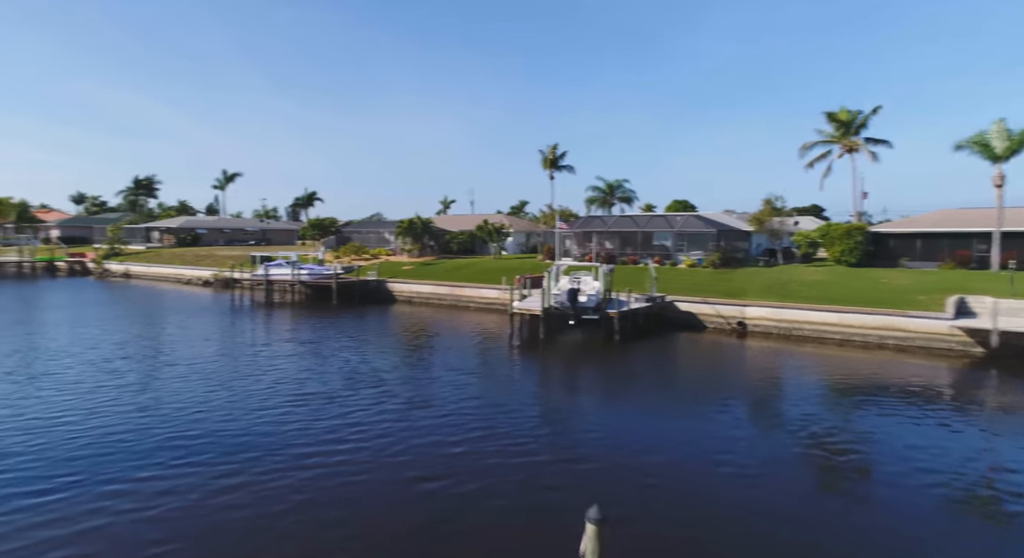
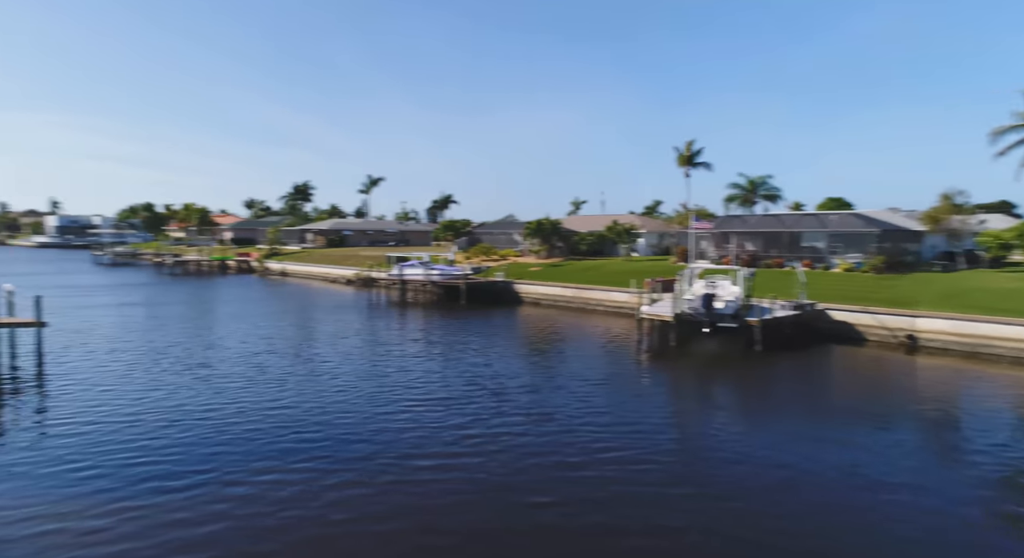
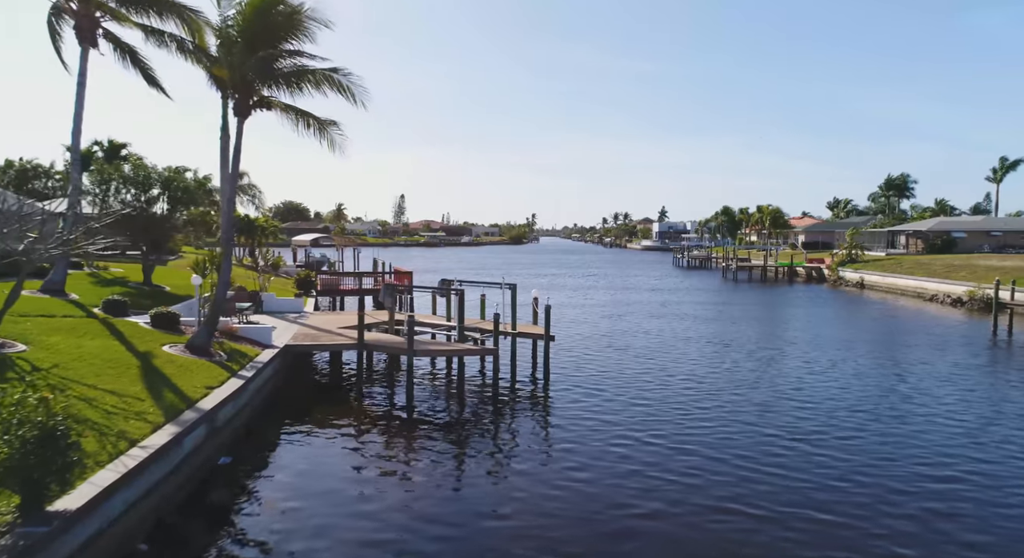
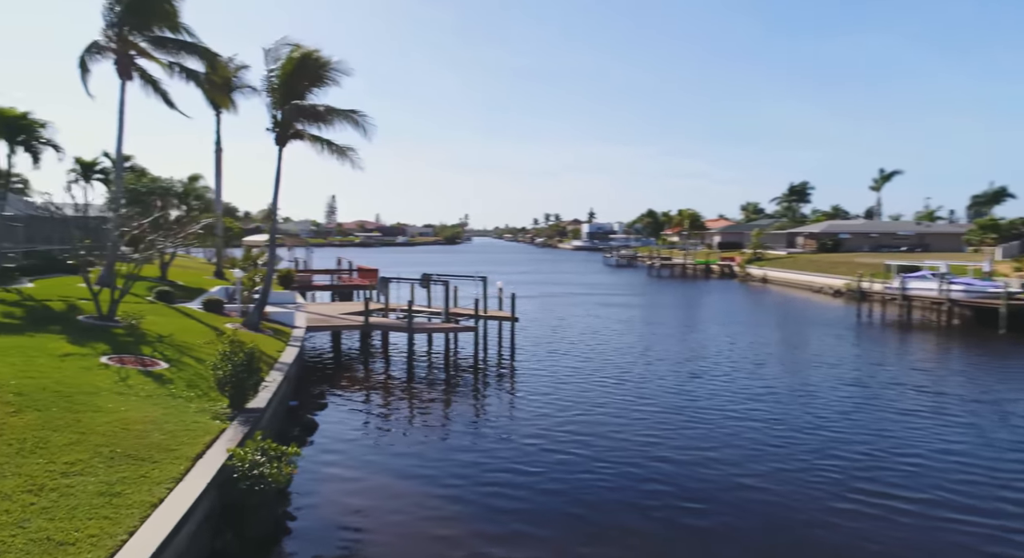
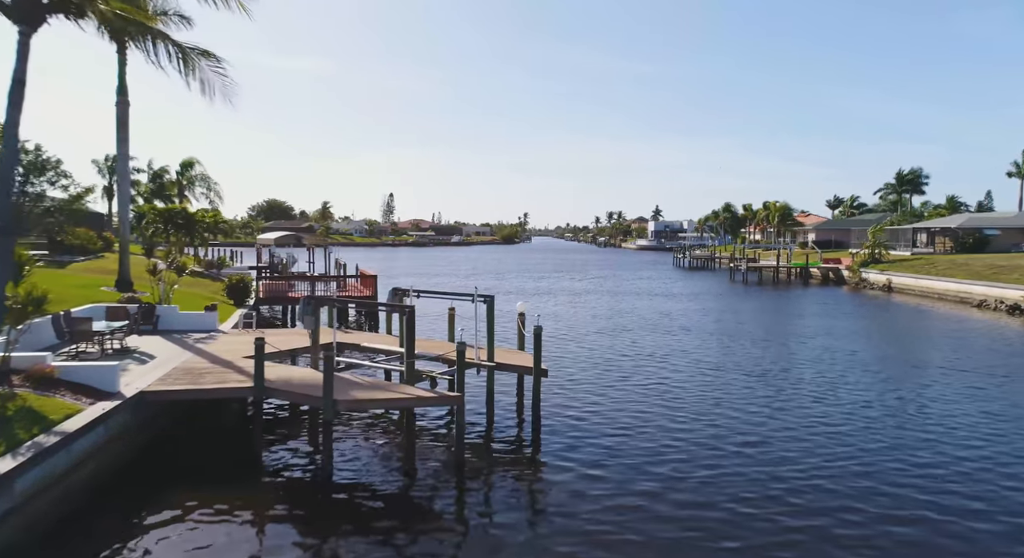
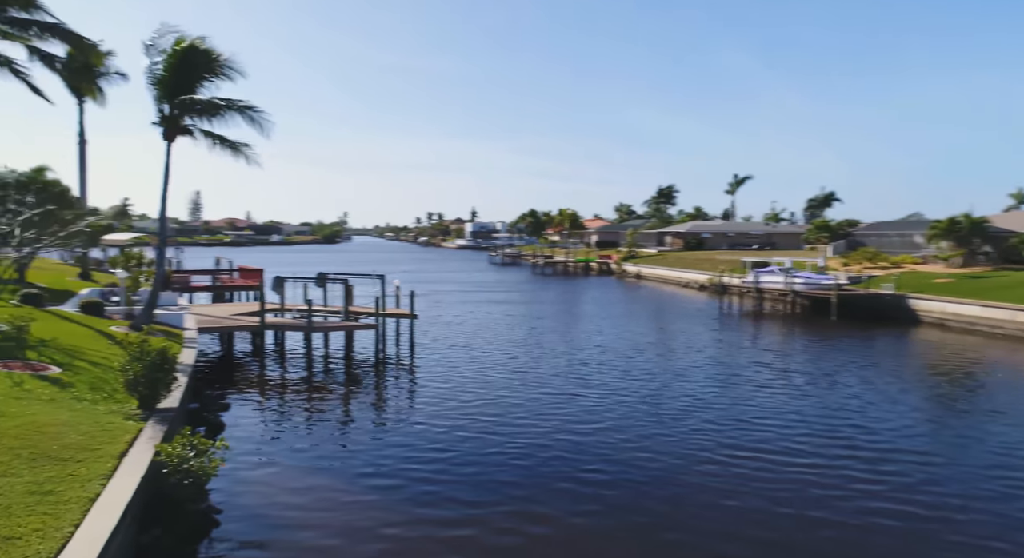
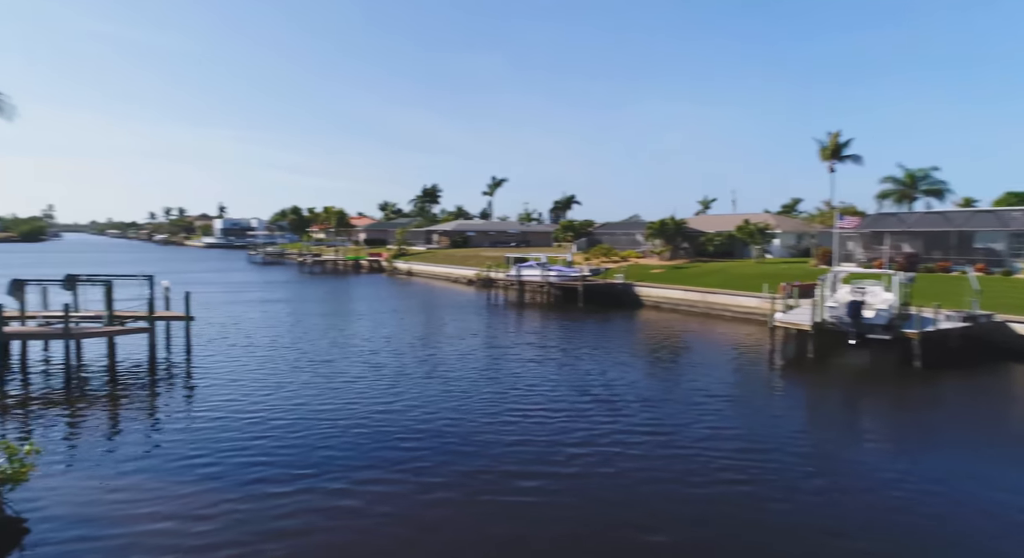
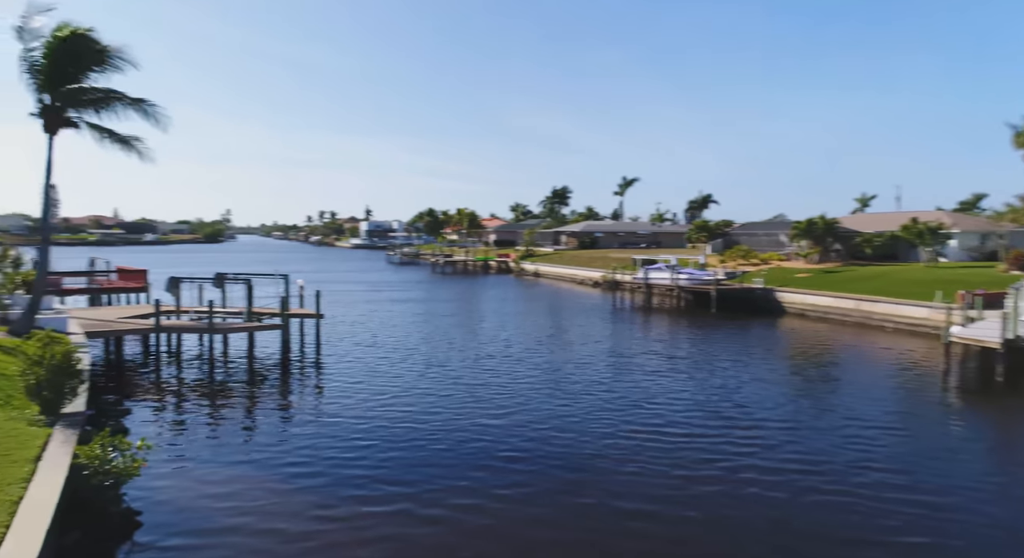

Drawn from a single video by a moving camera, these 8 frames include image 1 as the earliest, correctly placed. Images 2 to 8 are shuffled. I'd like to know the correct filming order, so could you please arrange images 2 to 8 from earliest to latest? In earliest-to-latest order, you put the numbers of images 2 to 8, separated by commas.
2, 7, 8, 6, 4, 3, 5
